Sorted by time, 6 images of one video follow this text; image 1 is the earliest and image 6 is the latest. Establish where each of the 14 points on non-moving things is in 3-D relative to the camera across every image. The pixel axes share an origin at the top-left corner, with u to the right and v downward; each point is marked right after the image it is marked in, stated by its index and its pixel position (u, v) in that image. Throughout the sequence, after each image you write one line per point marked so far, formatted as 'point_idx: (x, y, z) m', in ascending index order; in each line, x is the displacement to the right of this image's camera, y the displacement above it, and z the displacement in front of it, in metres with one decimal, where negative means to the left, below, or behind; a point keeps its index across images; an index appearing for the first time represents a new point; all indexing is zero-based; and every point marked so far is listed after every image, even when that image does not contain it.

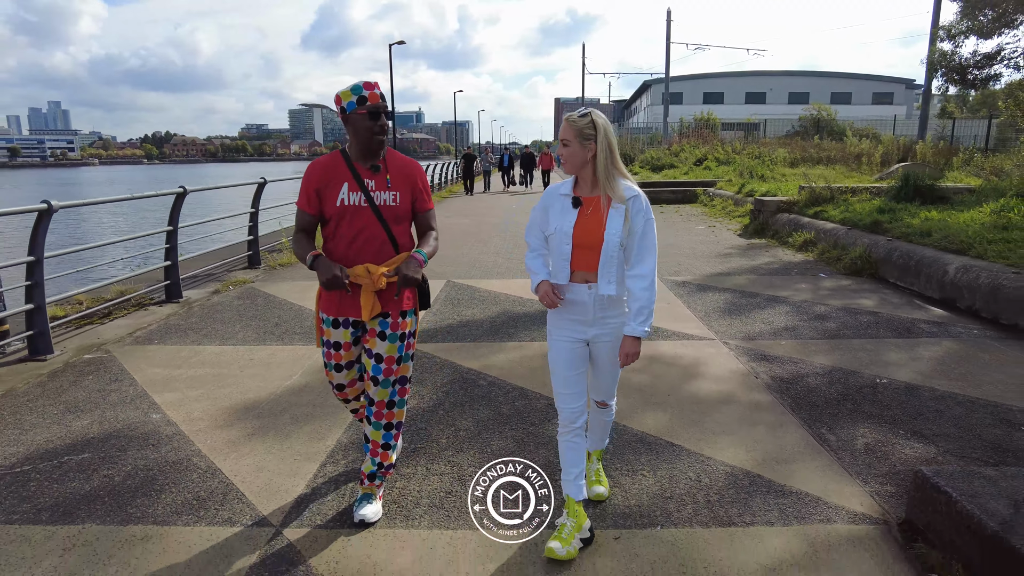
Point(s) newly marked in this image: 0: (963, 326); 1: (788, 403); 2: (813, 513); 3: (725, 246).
0: (+3.9, -0.3, +5.7) m
1: (+1.7, -0.7, +4.0) m
2: (+1.3, -0.9, +2.9) m
3: (+3.4, +0.7, +10.7) m
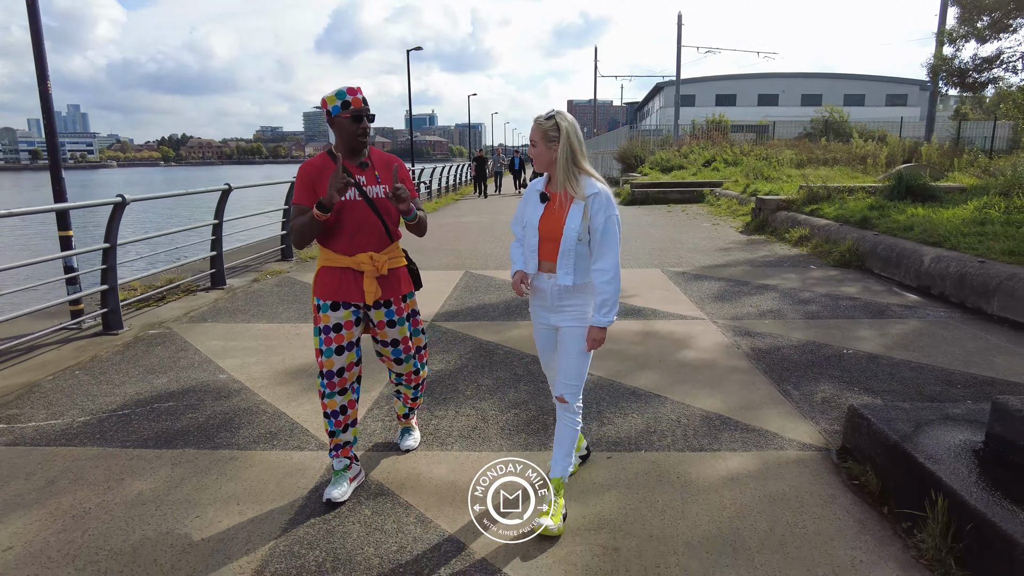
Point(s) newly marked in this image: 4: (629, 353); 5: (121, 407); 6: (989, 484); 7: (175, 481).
0: (+4.1, -0.2, +6.3) m
1: (+1.8, -0.6, +4.6) m
2: (+1.4, -0.8, +3.5) m
3: (+3.7, +0.8, +11.3) m
4: (+0.9, -0.5, +5.1) m
5: (-2.5, -0.8, +4.3) m
6: (+1.8, -0.7, +2.6) m
7: (-1.7, -0.9, +3.3) m
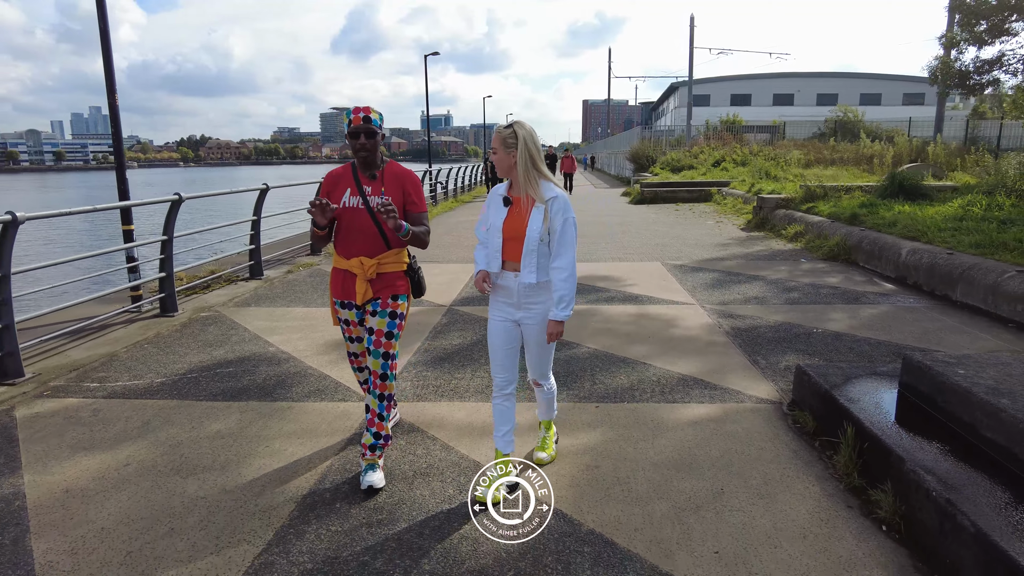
0: (+4.2, -0.1, +7.0) m
1: (+1.8, -0.4, +5.3) m
2: (+1.4, -0.7, +4.2) m
3: (+3.9, +0.9, +11.9) m
4: (+1.0, -0.4, +5.8) m
5: (-2.5, -0.6, +5.1) m
6: (+1.8, -0.6, +3.3) m
7: (-1.6, -0.8, +4.0) m
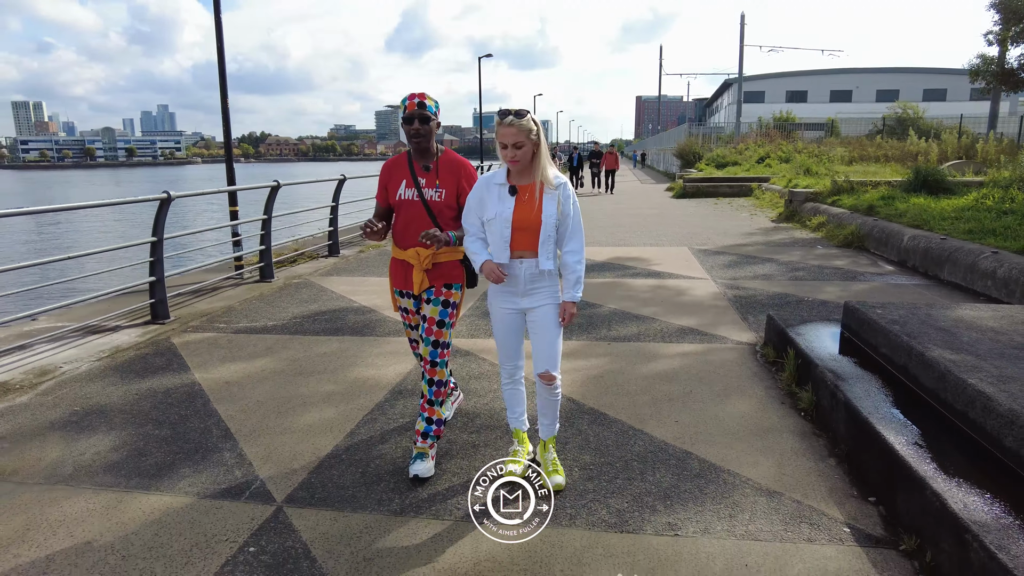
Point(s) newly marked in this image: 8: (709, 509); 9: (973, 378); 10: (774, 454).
0: (+4.6, +0.1, +7.9) m
1: (+2.2, -0.2, +6.4) m
2: (+1.7, -0.4, +5.4) m
3: (+4.7, +1.2, +12.8) m
4: (+1.4, -0.1, +6.9) m
5: (-2.1, -0.3, +6.4) m
6: (+2.0, -0.3, +4.4) m
7: (-1.4, -0.5, +5.4) m
8: (+0.8, -0.9, +2.8) m
9: (+2.1, -0.4, +3.0) m
10: (+1.3, -0.8, +3.4) m
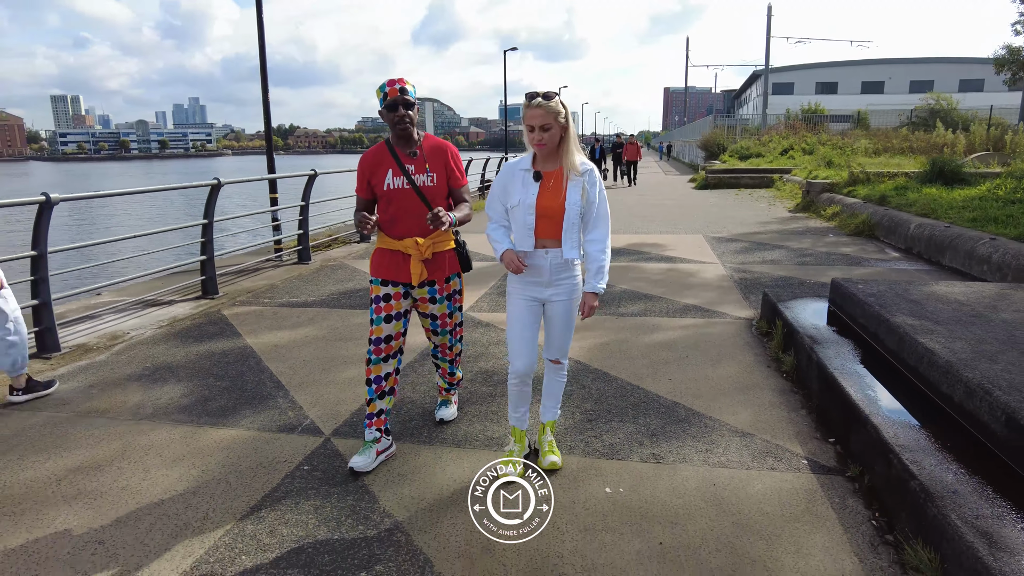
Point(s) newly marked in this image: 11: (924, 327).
0: (+4.9, +0.3, +8.2) m
1: (+2.4, 0.0, +6.8) m
2: (+1.8, -0.2, +5.8) m
3: (+5.2, +1.4, +13.2) m
4: (+1.6, +0.1, +7.4) m
5: (-2.0, -0.1, +7.0) m
6: (+2.1, -0.2, +4.8) m
7: (-1.2, -0.3, +5.9) m
8: (+0.9, -0.8, +3.3) m
9: (+2.1, -0.3, +3.4) m
10: (+1.4, -0.7, +3.8) m
11: (+2.3, -0.2, +3.7) m
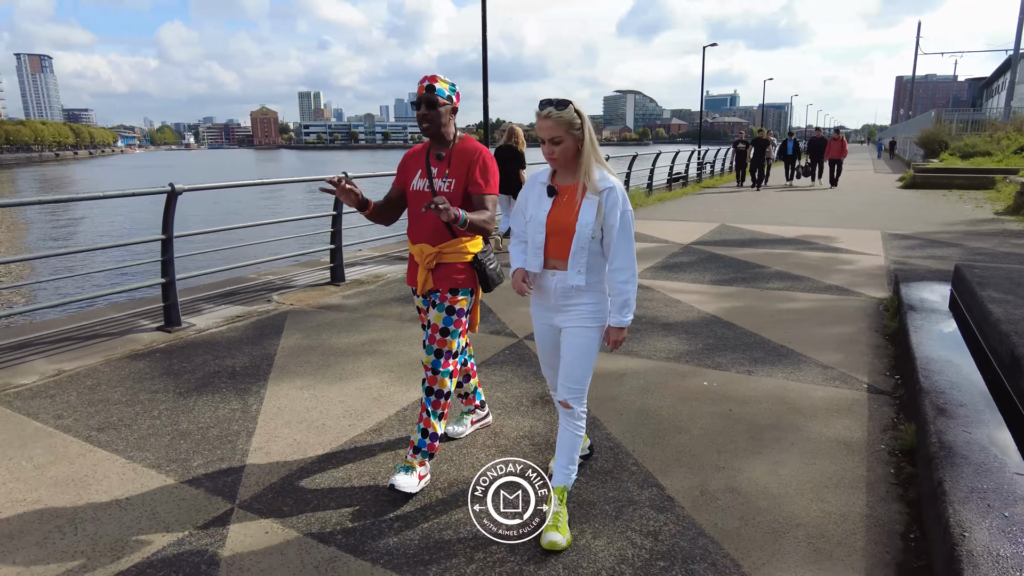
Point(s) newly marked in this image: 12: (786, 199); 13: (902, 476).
0: (+7.0, +0.3, +8.0) m
1: (+4.2, +0.1, +7.4) m
2: (+3.4, -0.1, +6.6) m
3: (+8.8, +1.4, +12.7) m
4: (+3.6, +0.3, +8.2) m
5: (+0.2, +0.4, +8.8) m
6: (+3.4, 0.0, +5.5) m
7: (+0.5, +0.1, +7.5) m
8: (+1.8, -0.5, +4.5) m
9: (+3.1, -0.1, +4.2) m
10: (+2.4, -0.5, +4.8) m
11: (+3.3, -0.1, +4.4) m
12: (+7.1, +2.3, +17.2) m
13: (+1.8, -0.9, +3.0) m
